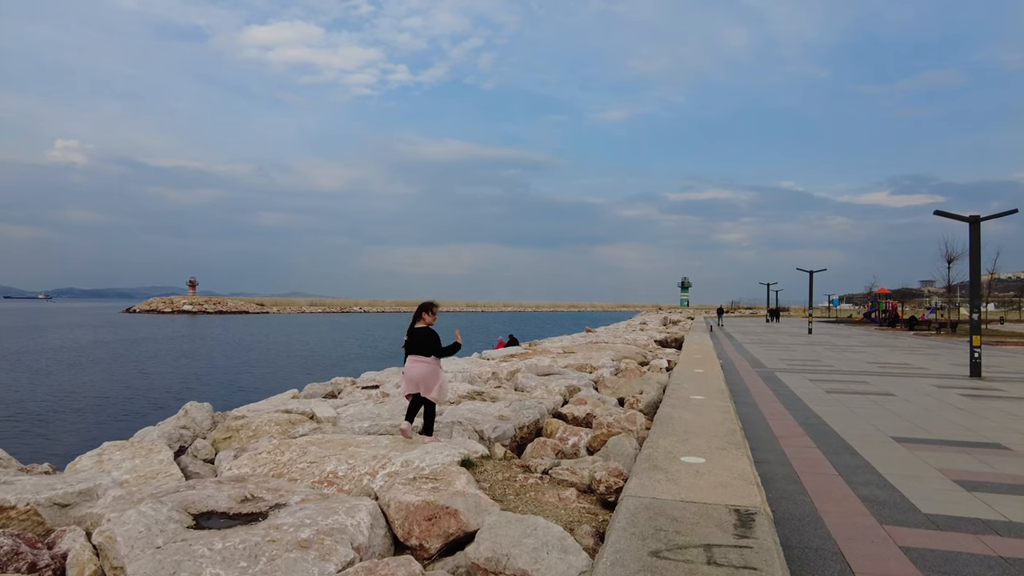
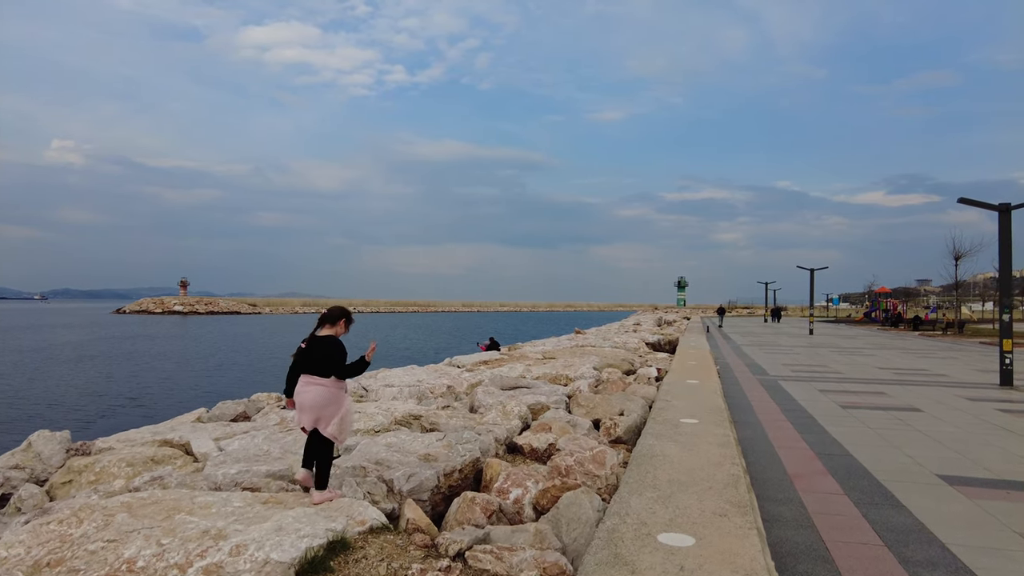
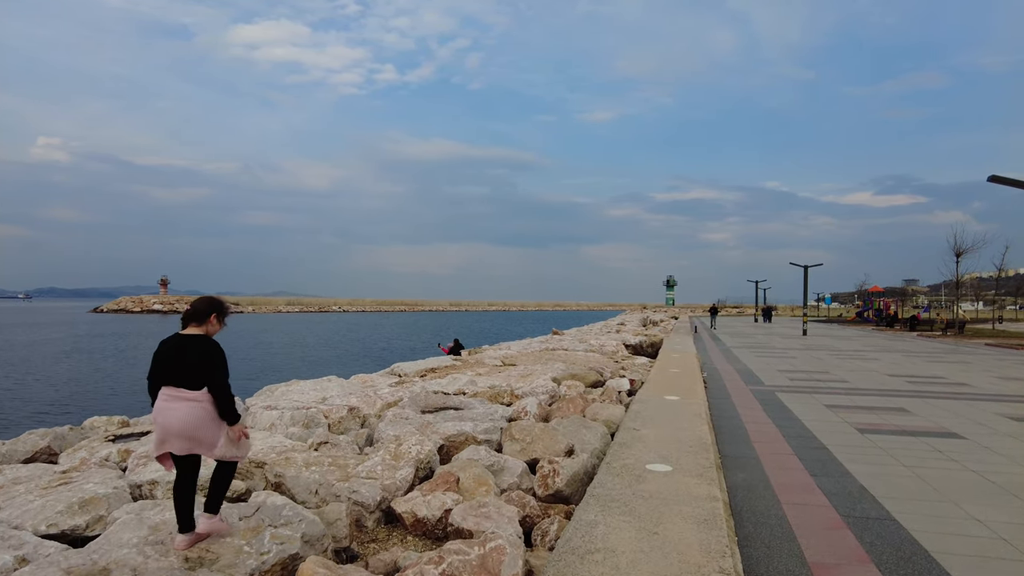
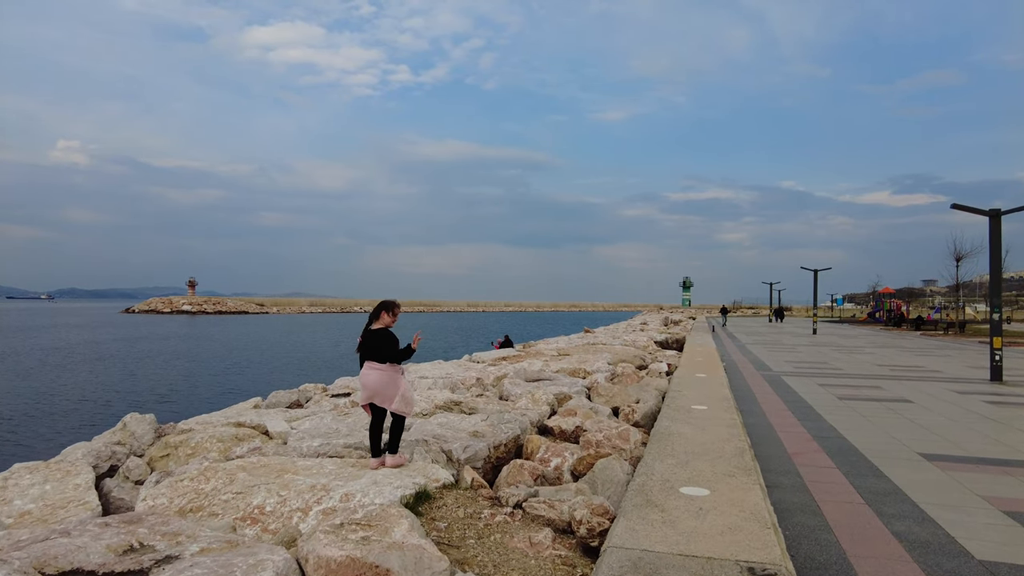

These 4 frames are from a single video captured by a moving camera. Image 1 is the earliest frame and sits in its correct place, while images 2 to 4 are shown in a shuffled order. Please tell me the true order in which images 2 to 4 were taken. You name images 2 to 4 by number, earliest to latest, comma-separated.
4, 2, 3
